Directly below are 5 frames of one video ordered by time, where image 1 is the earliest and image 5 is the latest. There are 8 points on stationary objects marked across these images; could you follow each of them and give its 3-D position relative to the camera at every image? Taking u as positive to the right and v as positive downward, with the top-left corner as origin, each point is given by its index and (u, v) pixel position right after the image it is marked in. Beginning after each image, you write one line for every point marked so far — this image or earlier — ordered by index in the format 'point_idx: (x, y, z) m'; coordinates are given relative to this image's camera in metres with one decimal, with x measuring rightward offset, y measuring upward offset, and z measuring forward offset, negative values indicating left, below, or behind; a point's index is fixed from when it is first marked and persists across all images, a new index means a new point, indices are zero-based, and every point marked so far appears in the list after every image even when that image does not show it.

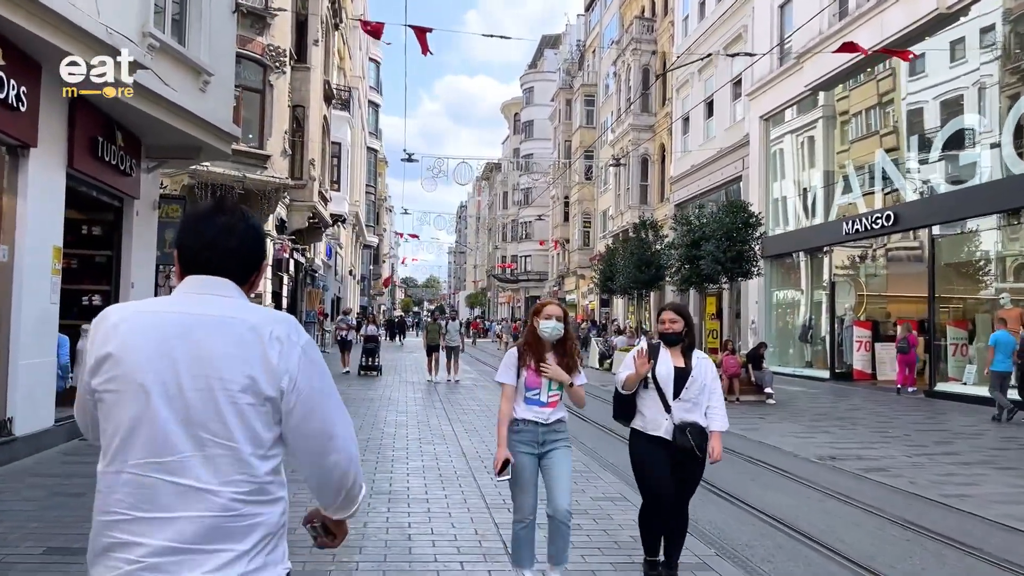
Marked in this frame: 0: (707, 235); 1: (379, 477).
0: (+4.4, +1.2, +18.8) m
1: (-1.2, -1.7, +7.8) m
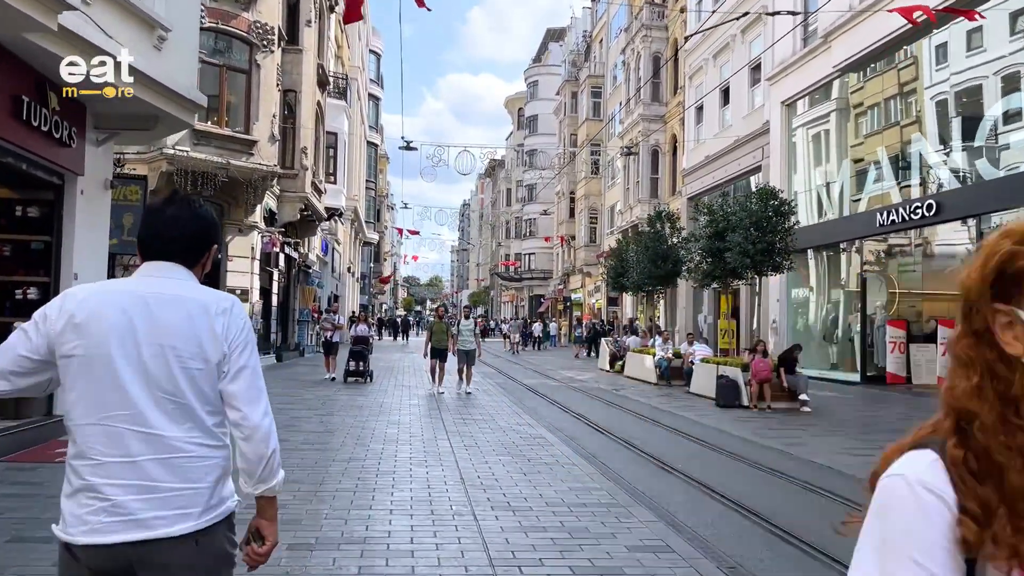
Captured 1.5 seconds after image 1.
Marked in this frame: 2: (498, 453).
0: (+4.5, +1.3, +17.1) m
1: (-1.2, -1.7, +6.2) m
2: (-0.2, -1.8, +9.4) m
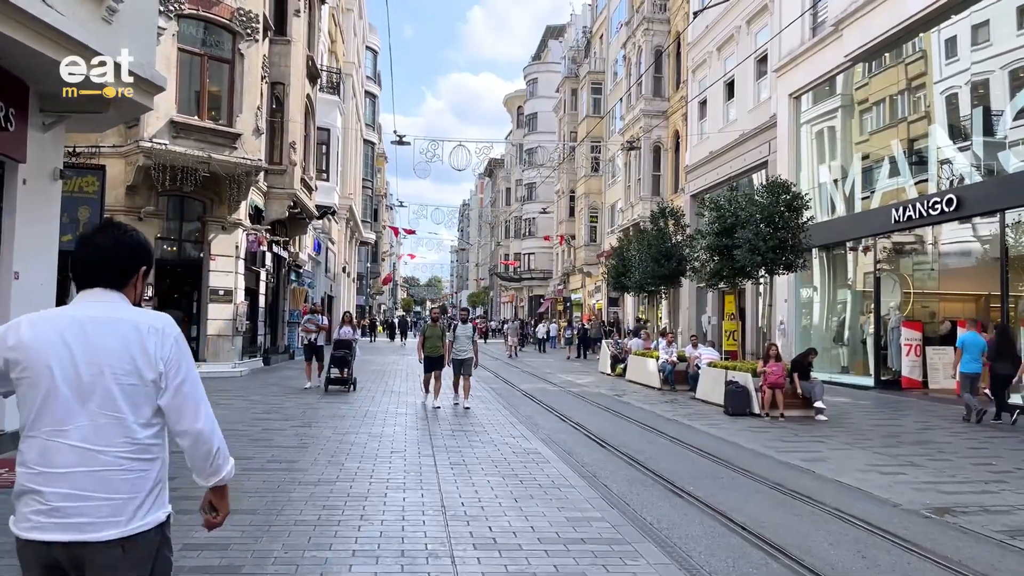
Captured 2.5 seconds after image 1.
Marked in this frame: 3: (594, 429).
0: (+4.4, +1.3, +16.1) m
1: (-1.2, -1.7, +5.2) m
2: (-0.3, -1.8, +8.4) m
3: (+1.2, -2.0, +12.0) m
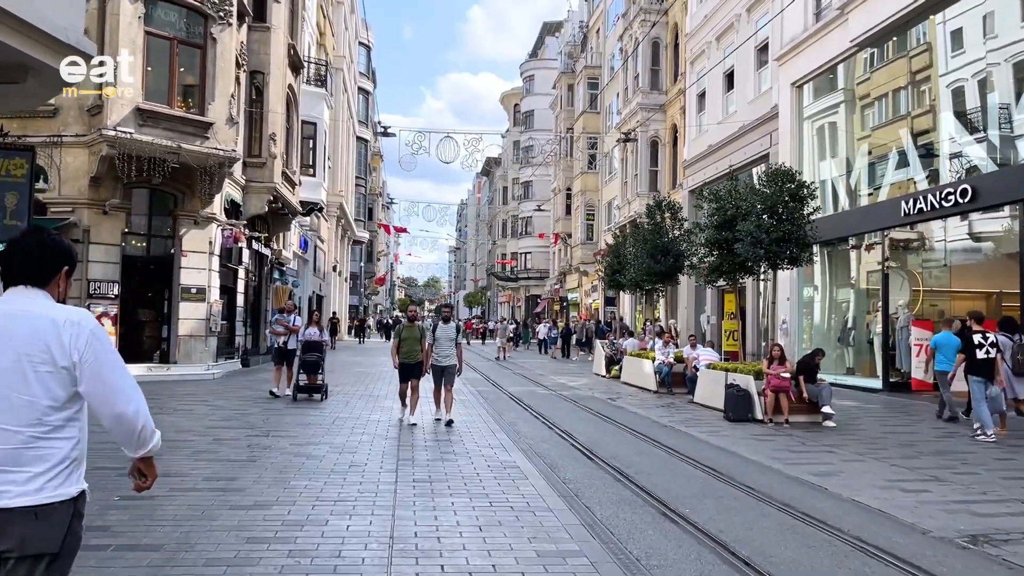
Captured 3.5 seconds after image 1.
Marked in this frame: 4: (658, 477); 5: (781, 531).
0: (+4.1, +1.4, +15.0) m
1: (-1.5, -1.6, +4.1) m
2: (-0.5, -1.8, +7.3) m
3: (+0.9, -1.9, +11.0) m
4: (+1.4, -1.9, +8.5) m
5: (+2.0, -1.8, +6.3) m
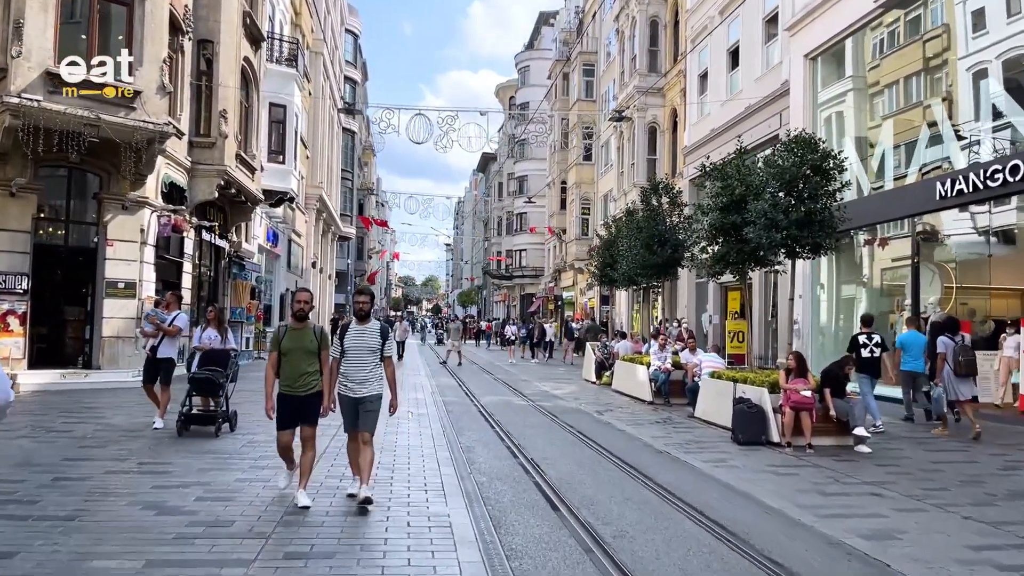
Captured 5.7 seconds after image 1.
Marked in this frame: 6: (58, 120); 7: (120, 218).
0: (+3.6, +1.5, +12.6) m
1: (-2.0, -1.5, +1.6) m
2: (-1.0, -1.7, +4.8) m
3: (+0.4, -1.8, +8.5) m
4: (+0.9, -1.8, +6.0) m
5: (+1.5, -1.7, +3.8) m
6: (-8.1, +3.0, +15.1) m
7: (-7.9, +1.4, +17.1) m
